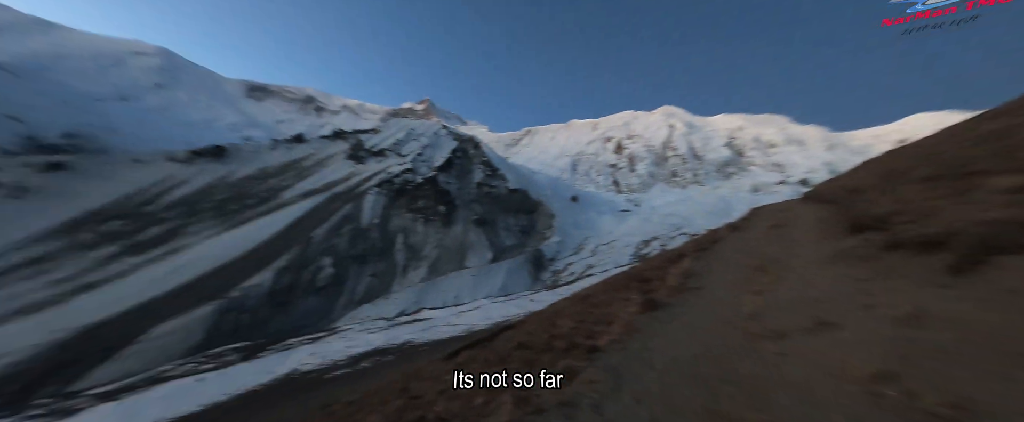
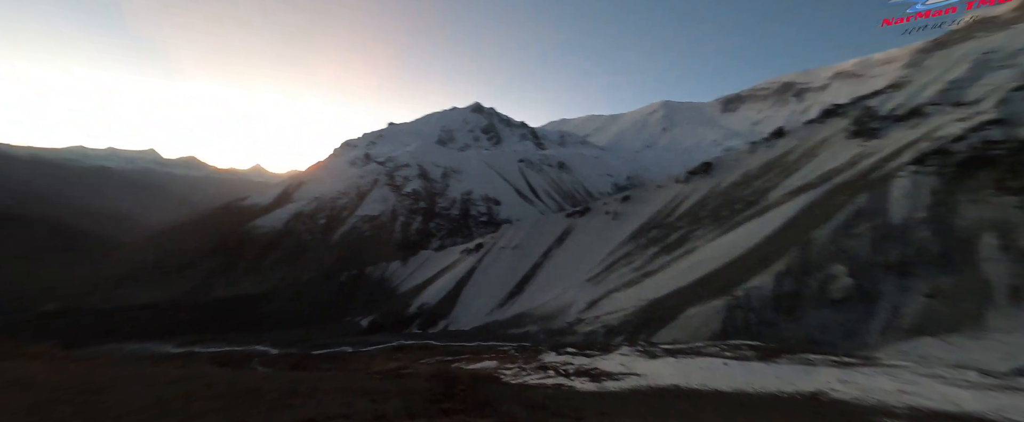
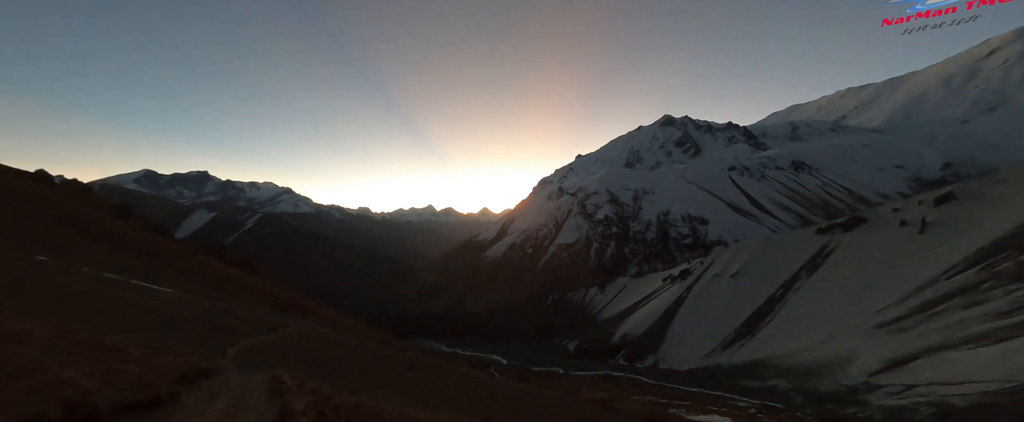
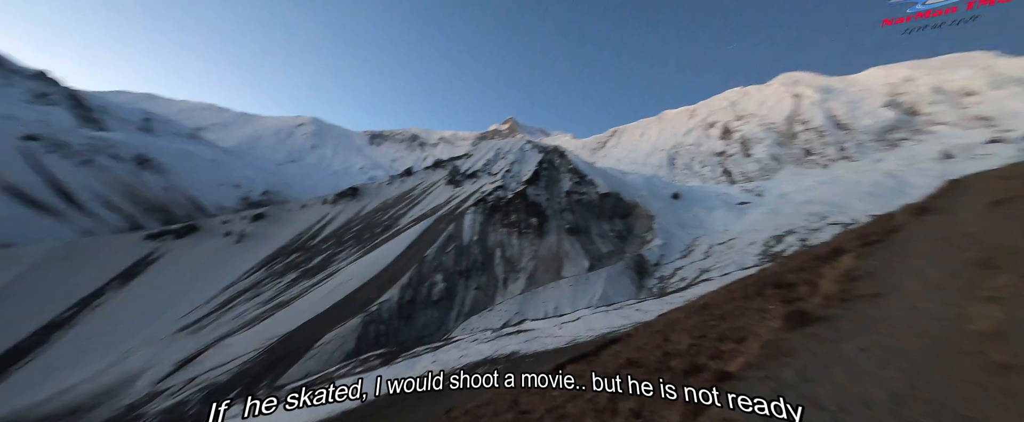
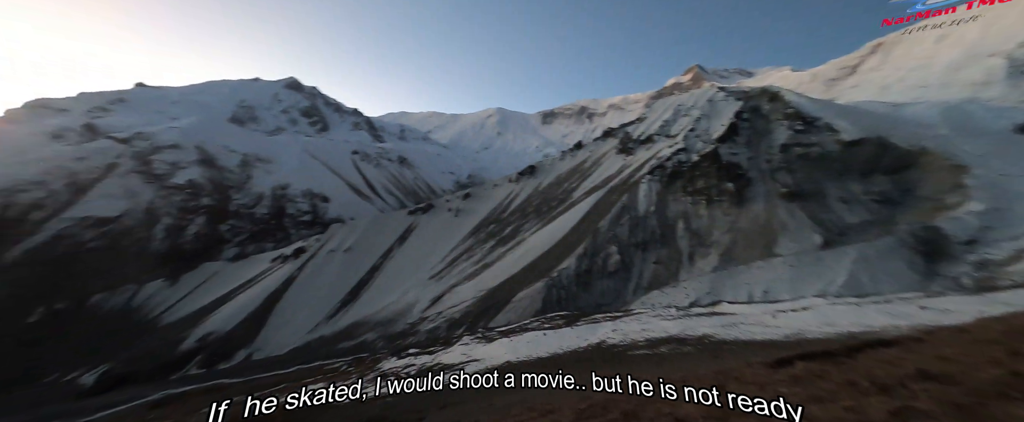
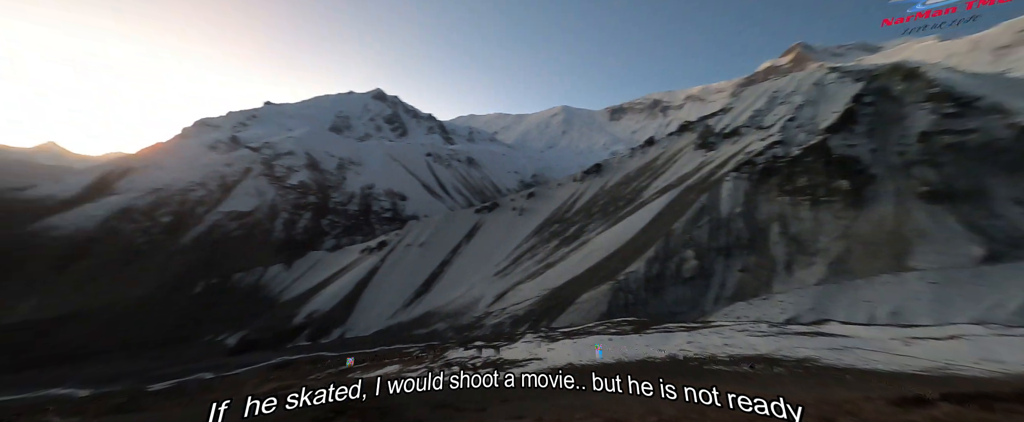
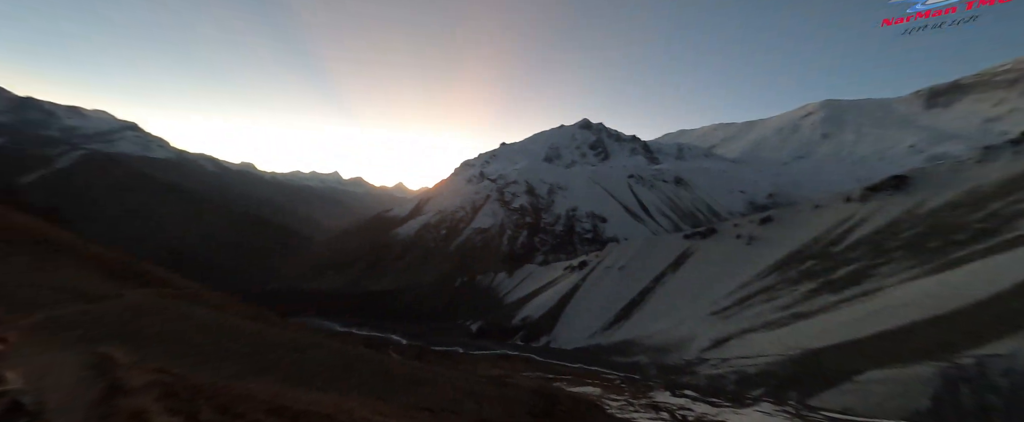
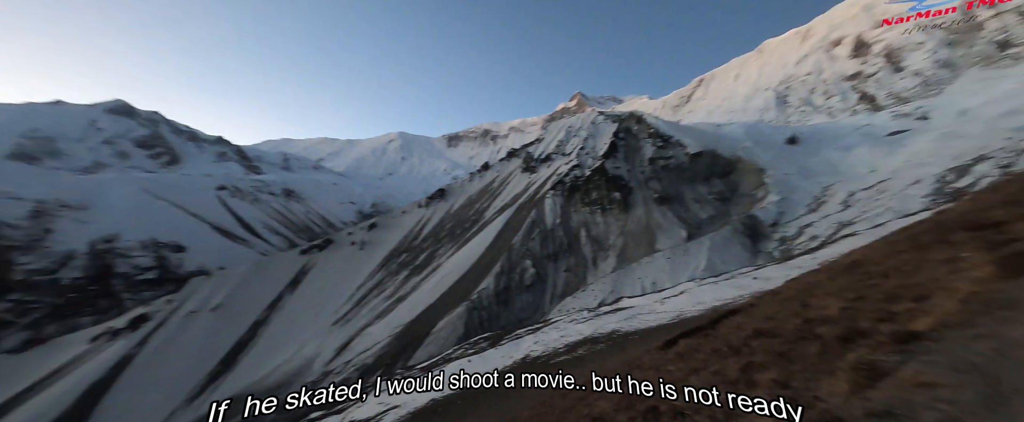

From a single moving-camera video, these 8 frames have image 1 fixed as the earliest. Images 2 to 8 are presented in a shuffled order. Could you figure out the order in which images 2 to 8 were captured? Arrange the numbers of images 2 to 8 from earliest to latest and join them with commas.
4, 8, 5, 6, 2, 7, 3
